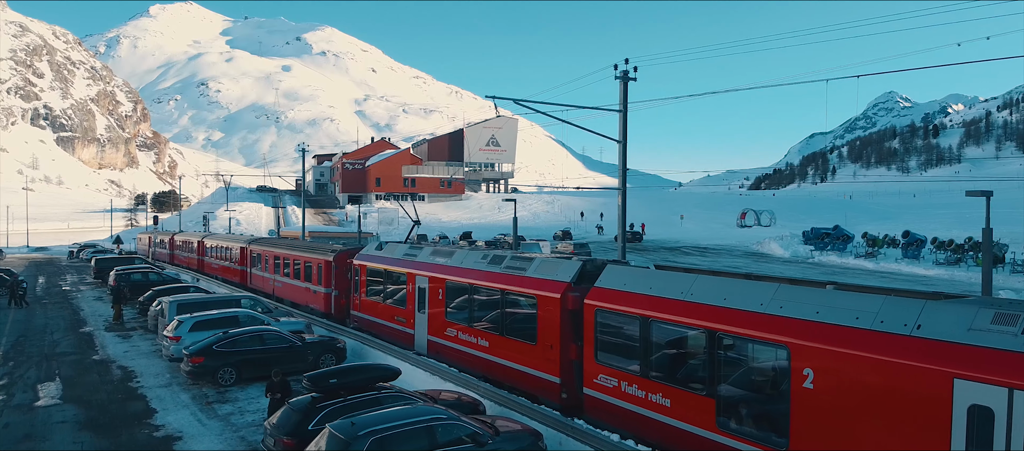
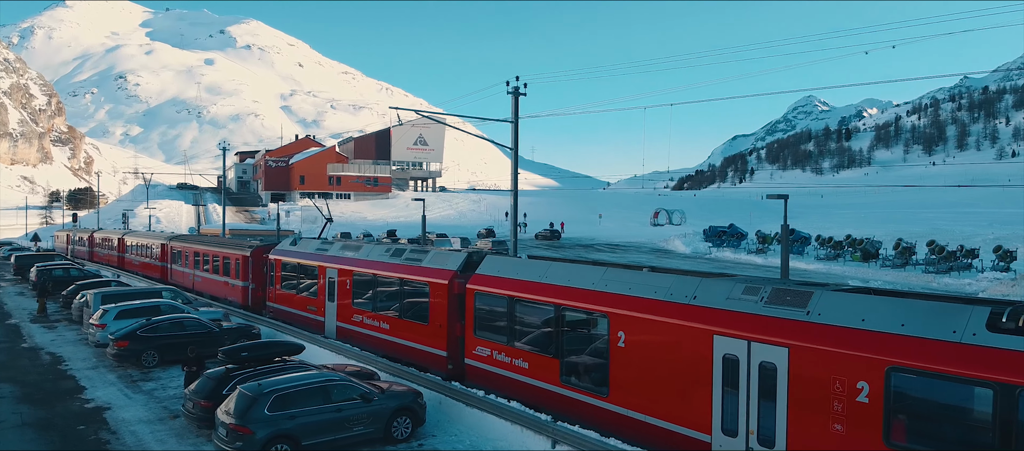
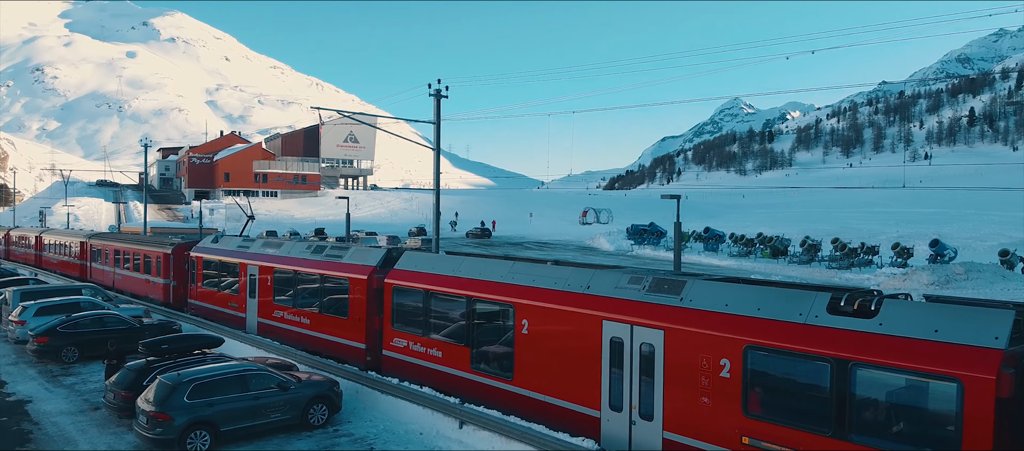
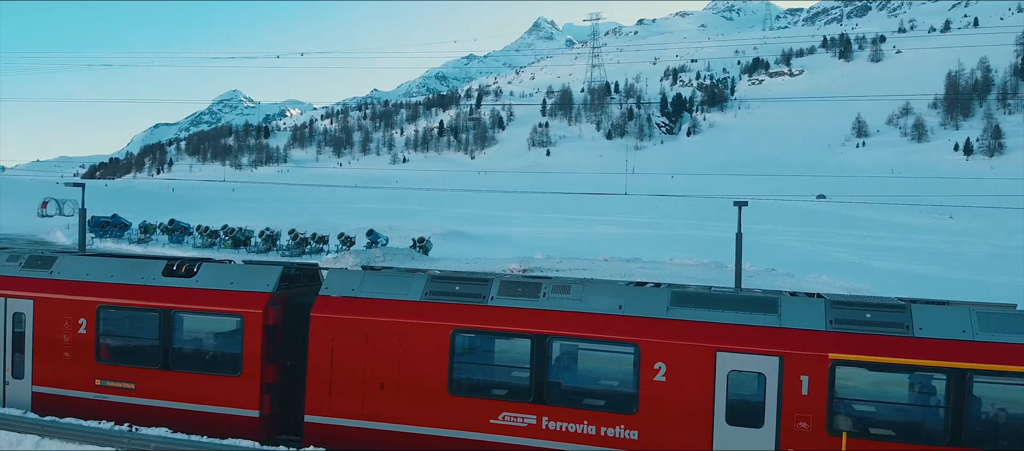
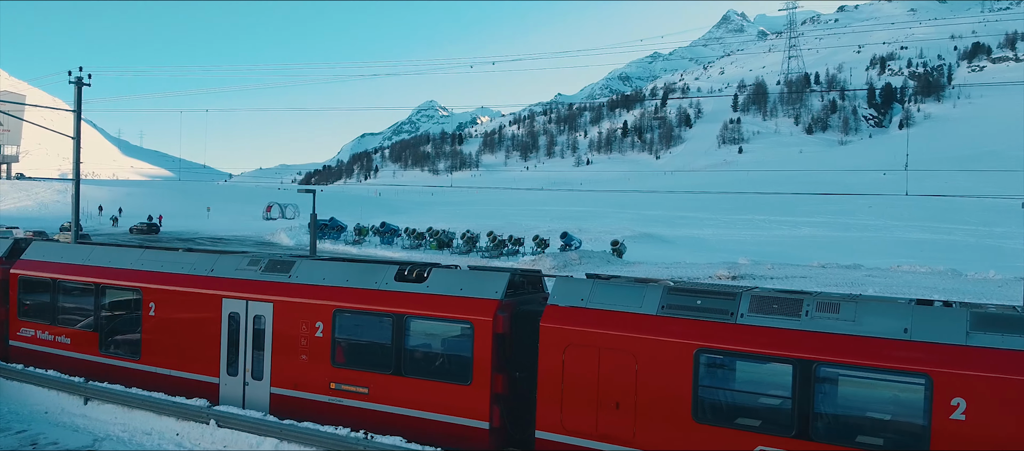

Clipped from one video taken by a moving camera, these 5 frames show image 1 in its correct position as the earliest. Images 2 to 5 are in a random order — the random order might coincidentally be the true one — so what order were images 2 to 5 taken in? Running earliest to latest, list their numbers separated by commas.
2, 3, 5, 4
